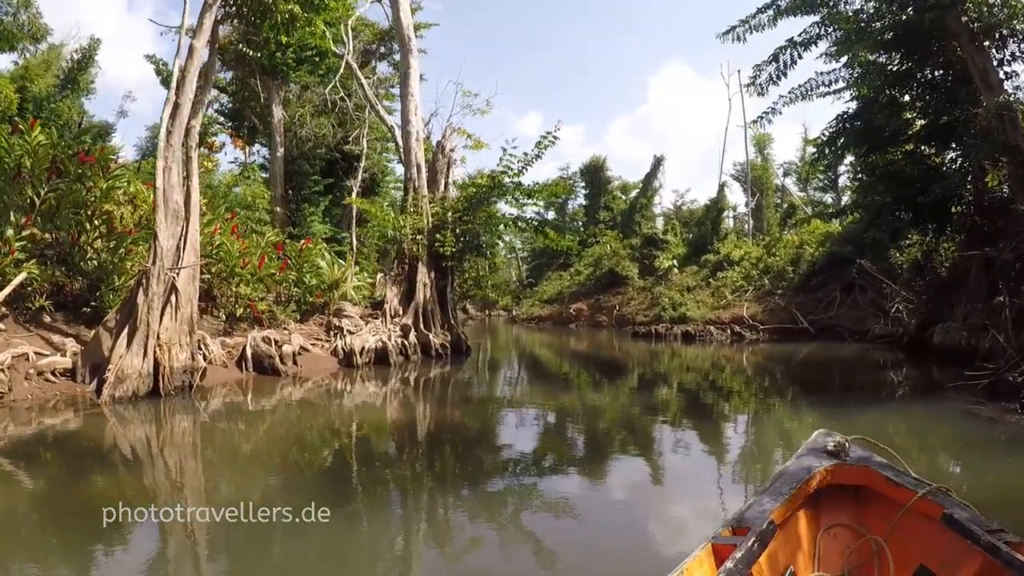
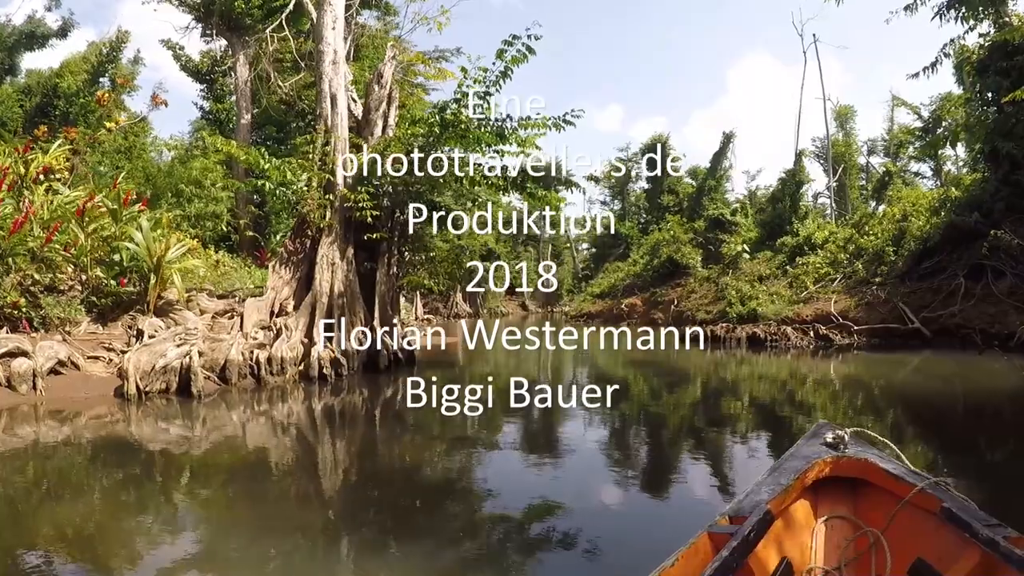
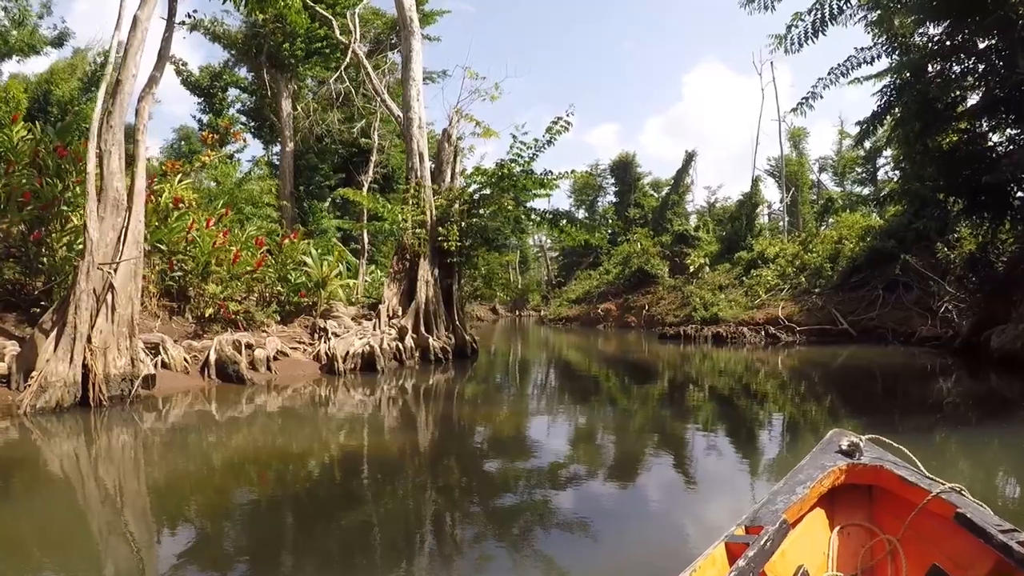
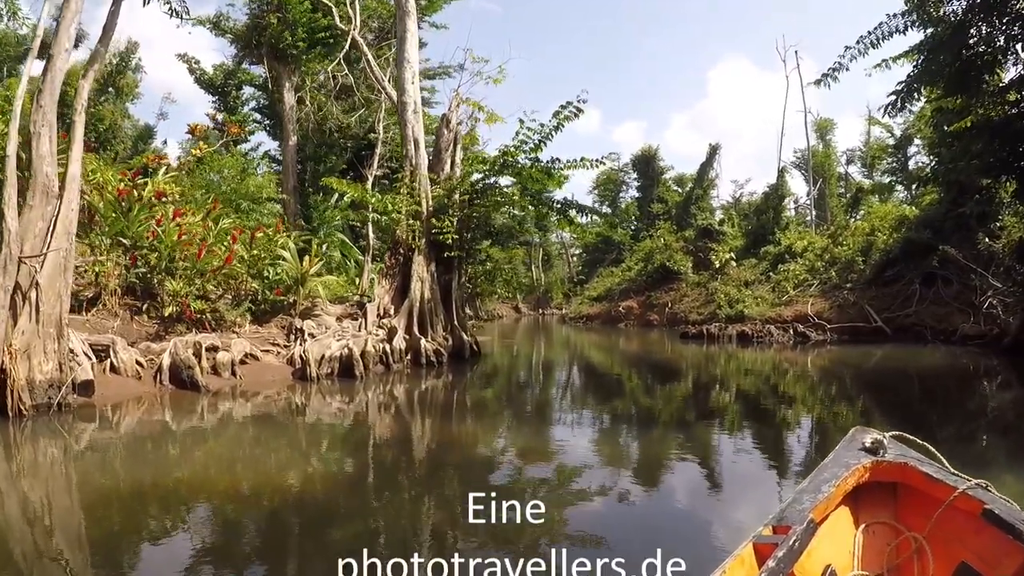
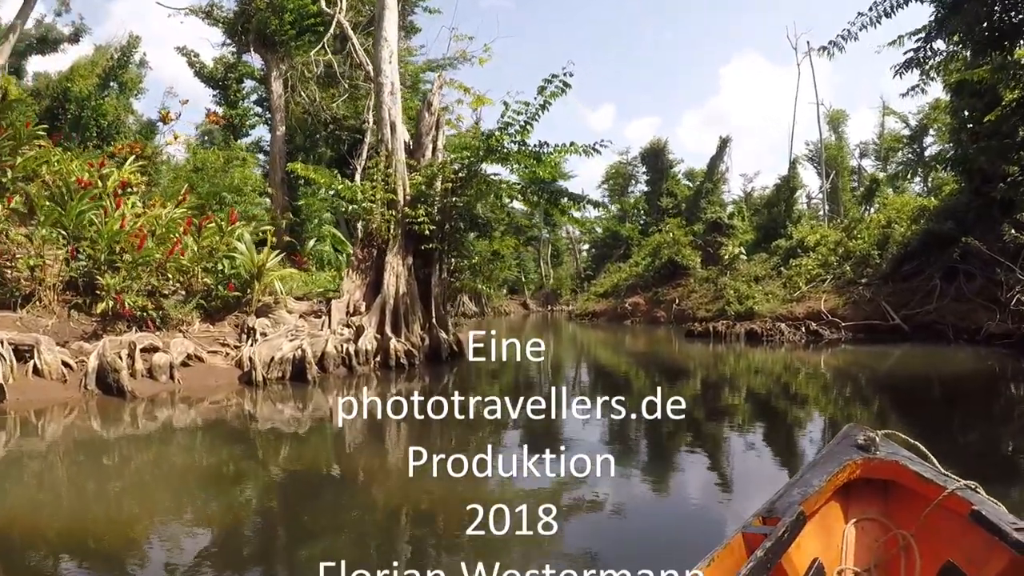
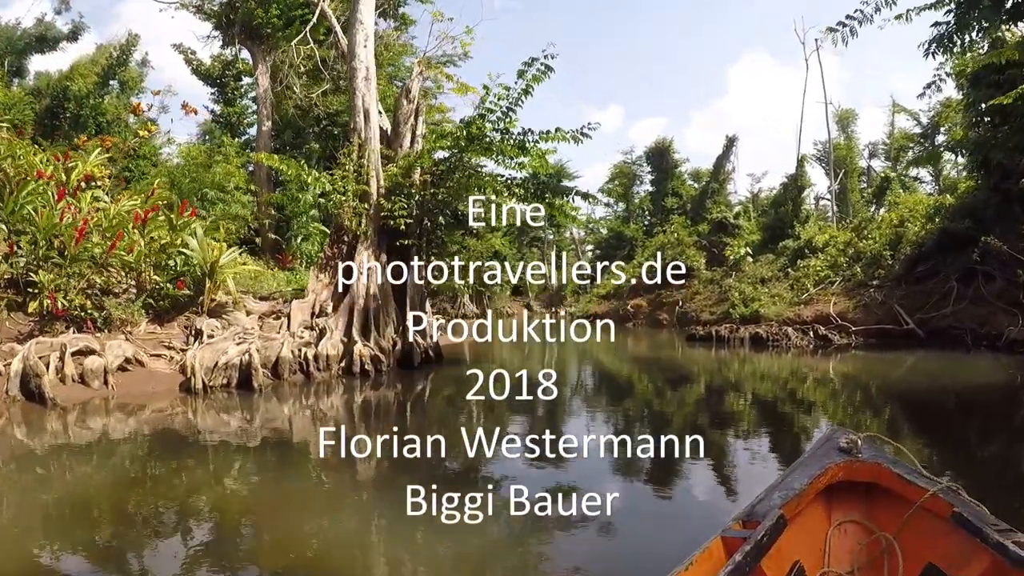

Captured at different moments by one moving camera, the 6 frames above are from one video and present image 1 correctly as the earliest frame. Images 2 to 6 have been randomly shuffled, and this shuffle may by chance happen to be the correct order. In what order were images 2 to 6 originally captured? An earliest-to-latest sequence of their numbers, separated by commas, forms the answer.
3, 4, 5, 6, 2
